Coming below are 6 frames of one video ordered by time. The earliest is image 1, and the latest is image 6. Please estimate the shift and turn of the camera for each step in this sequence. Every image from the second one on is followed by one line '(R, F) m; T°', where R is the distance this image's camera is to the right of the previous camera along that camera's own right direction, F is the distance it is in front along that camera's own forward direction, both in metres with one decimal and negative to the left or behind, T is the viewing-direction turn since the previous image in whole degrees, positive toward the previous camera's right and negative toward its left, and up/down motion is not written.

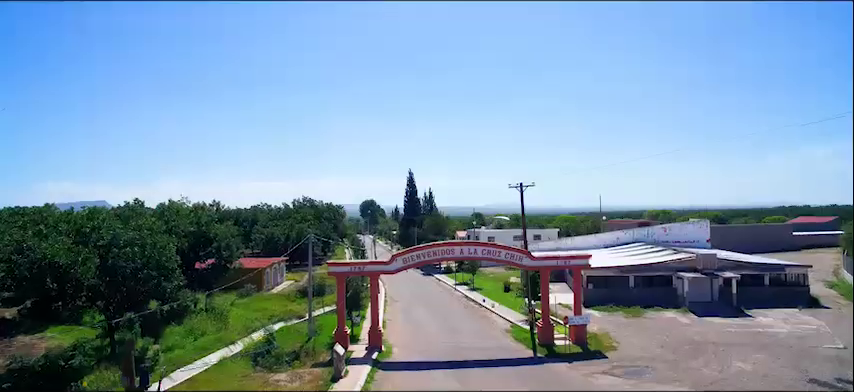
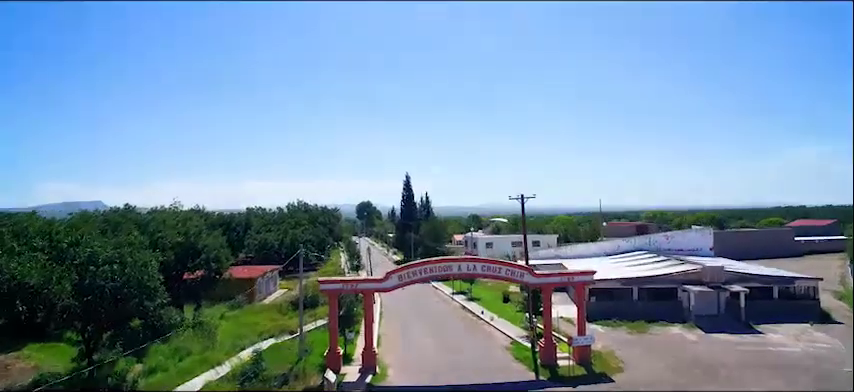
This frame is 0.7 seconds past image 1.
(0.0, +0.7) m; 0°
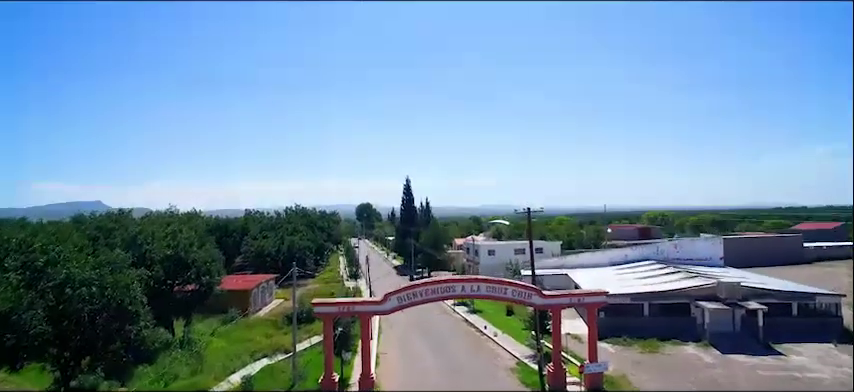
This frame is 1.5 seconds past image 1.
(0.0, +0.9) m; 0°
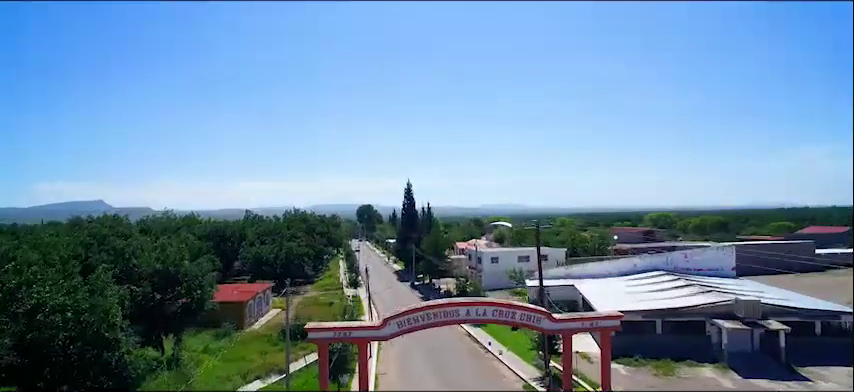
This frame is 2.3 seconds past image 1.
(0.0, +0.9) m; 0°
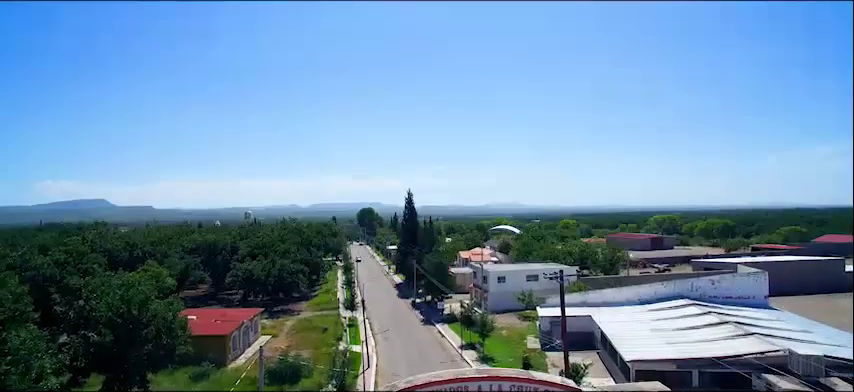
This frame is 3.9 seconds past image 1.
(0.0, +2.4) m; 0°
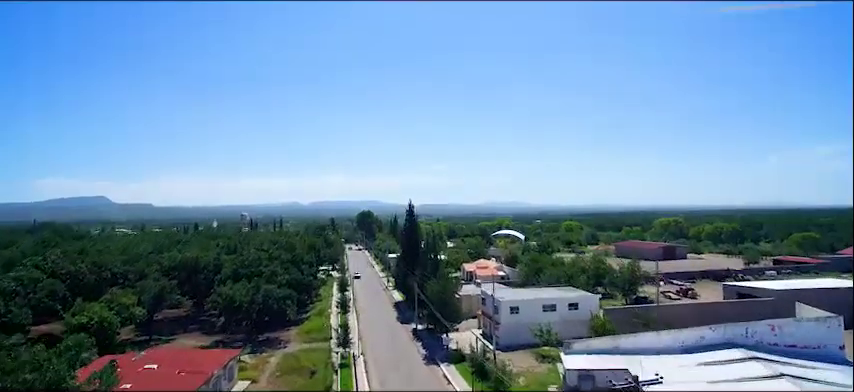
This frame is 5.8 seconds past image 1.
(-0.2, +4.0) m; 0°
